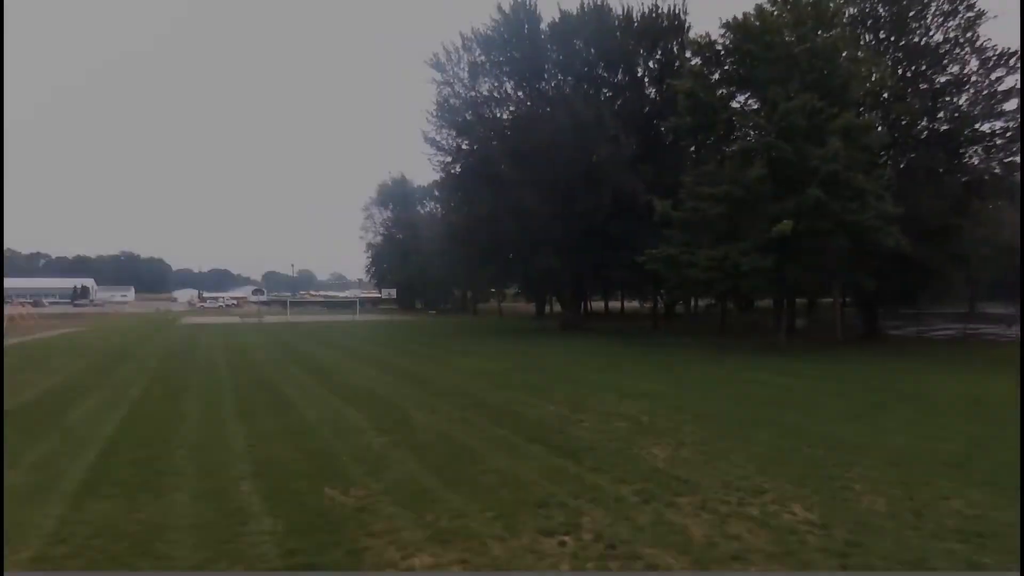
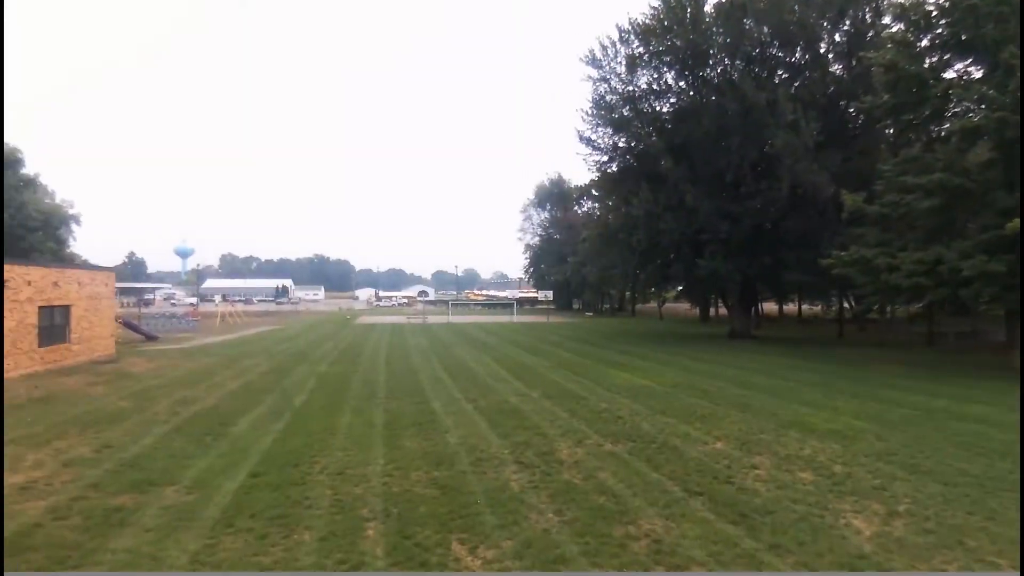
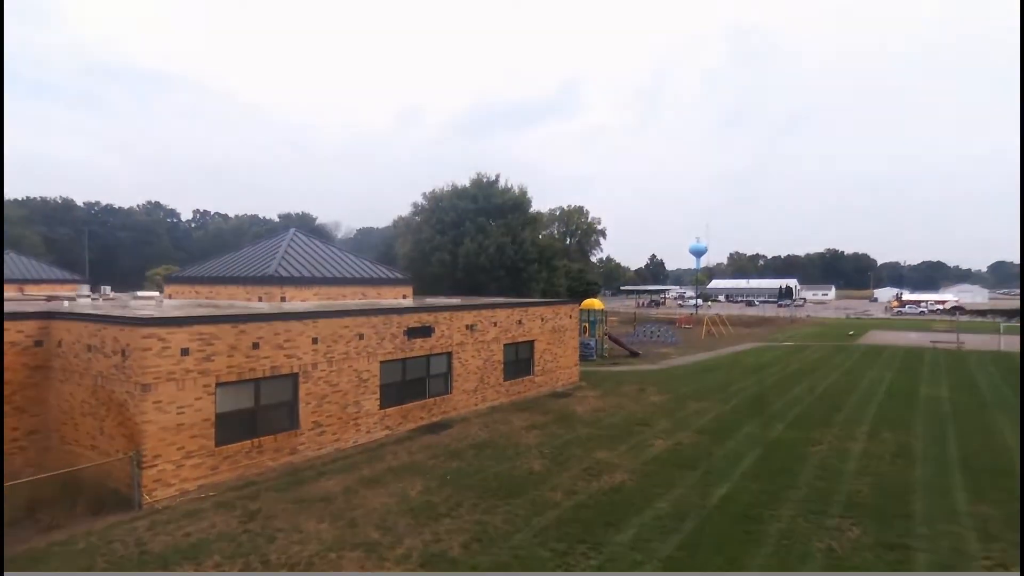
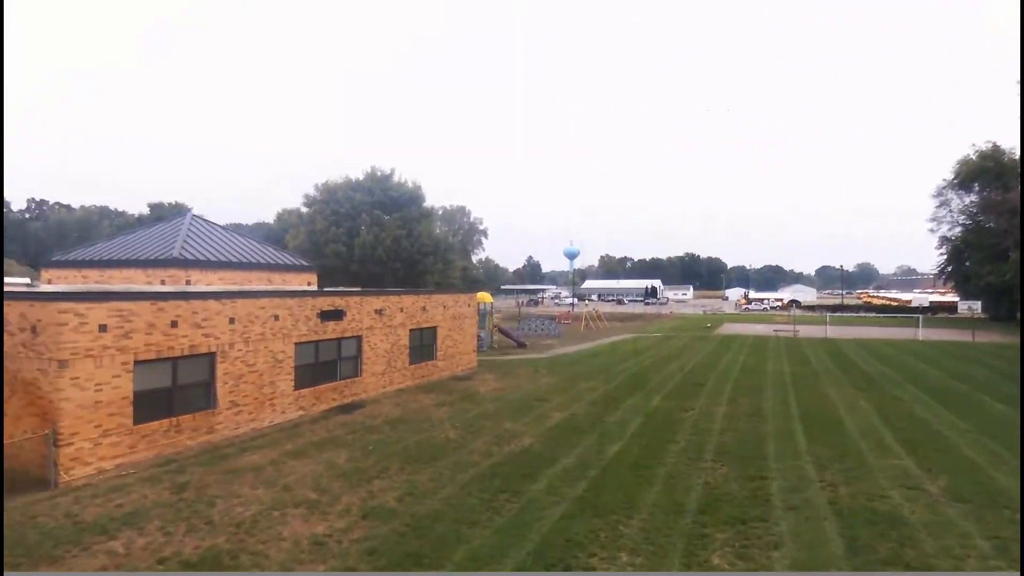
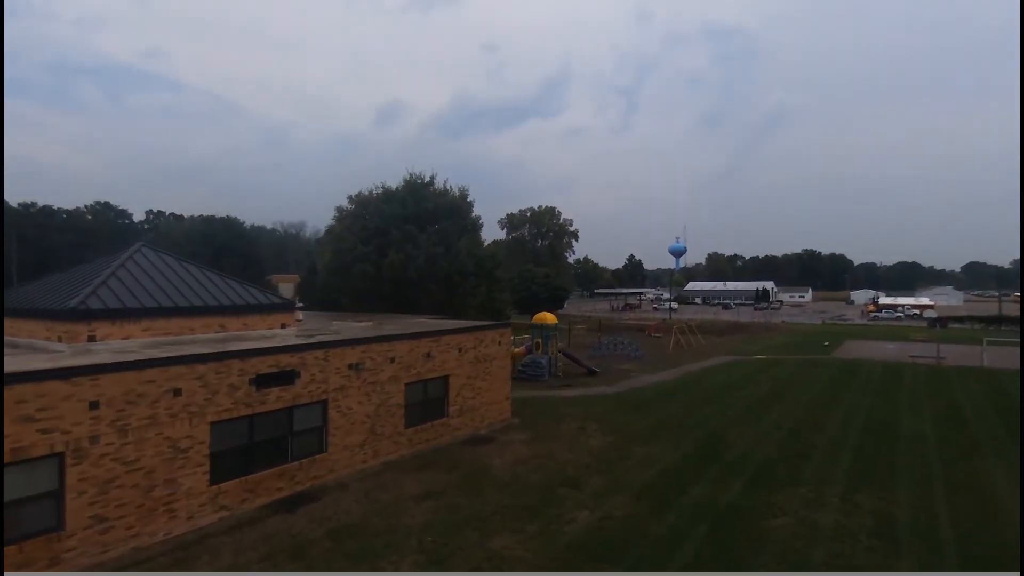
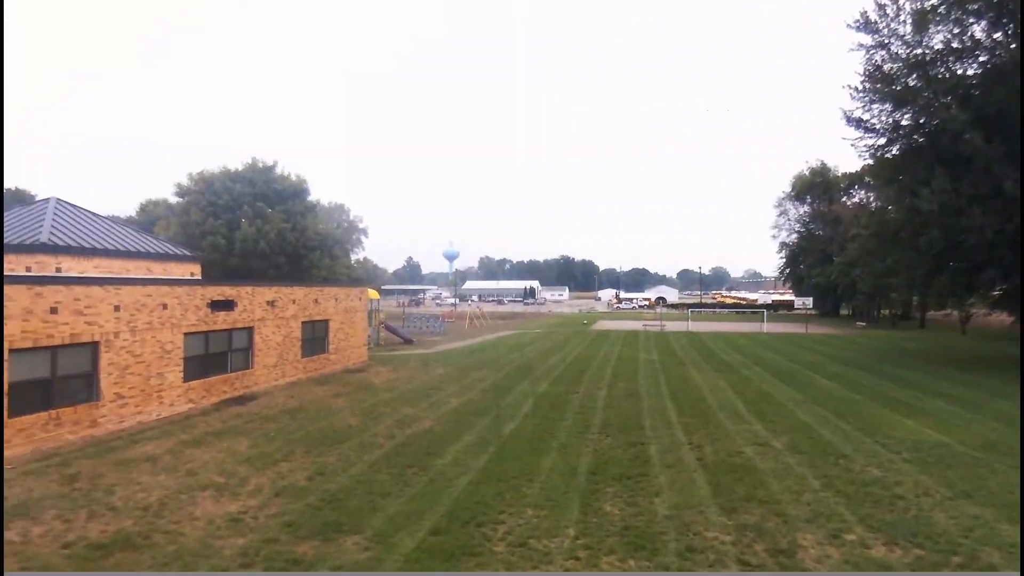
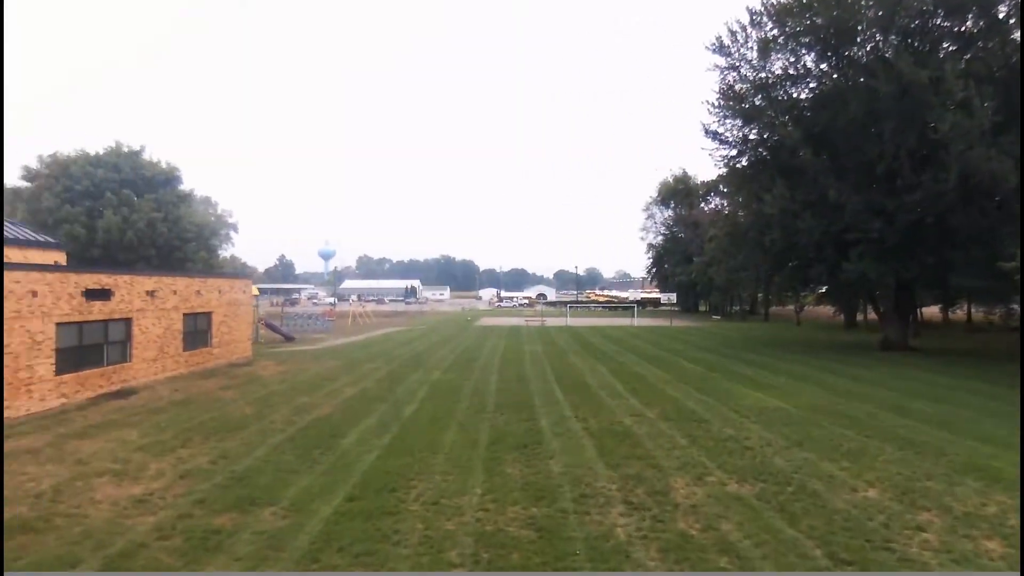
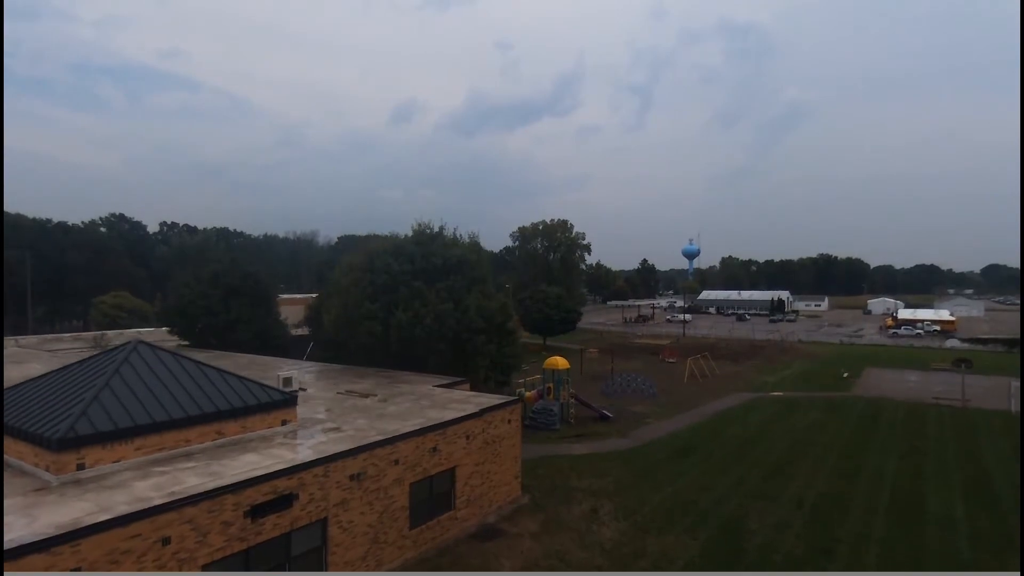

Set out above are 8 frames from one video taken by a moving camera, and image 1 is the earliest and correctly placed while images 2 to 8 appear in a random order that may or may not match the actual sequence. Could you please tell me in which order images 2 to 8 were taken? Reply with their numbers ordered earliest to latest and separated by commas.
2, 7, 6, 4, 3, 5, 8
